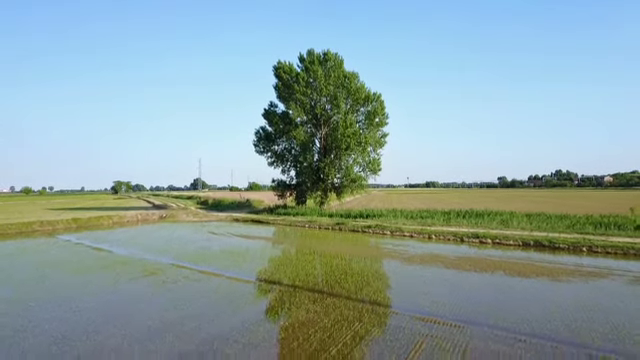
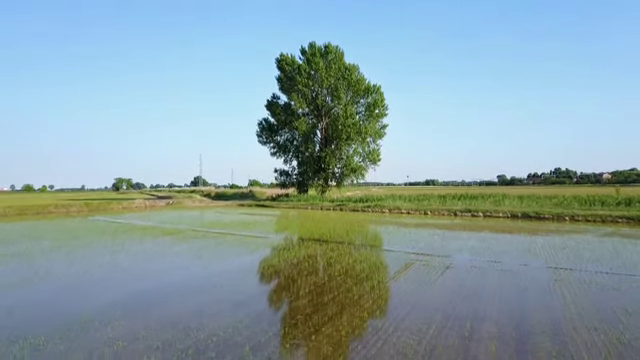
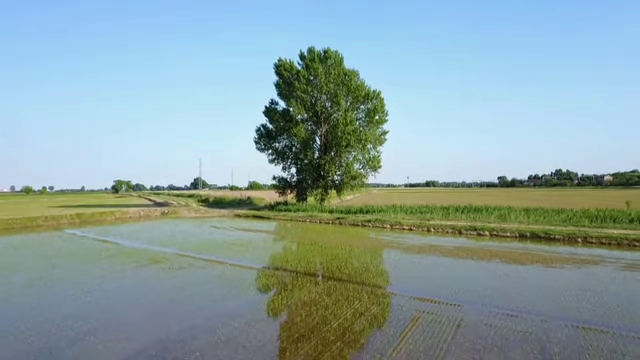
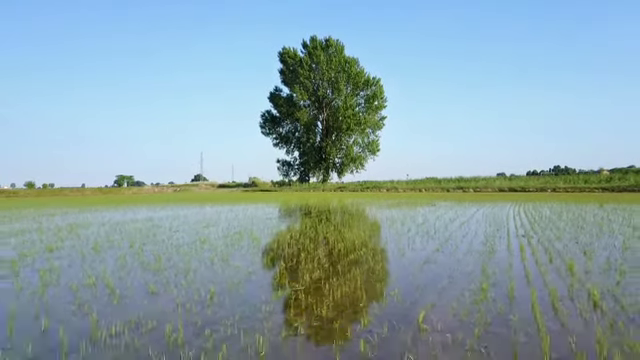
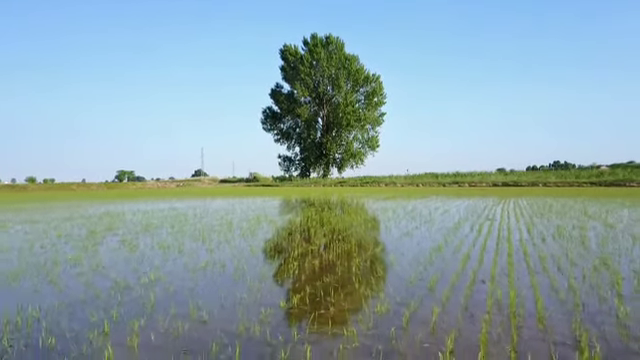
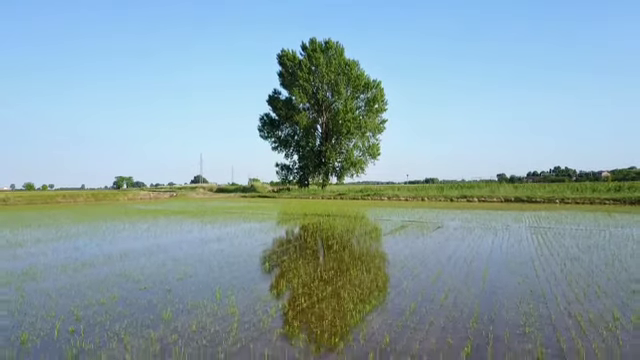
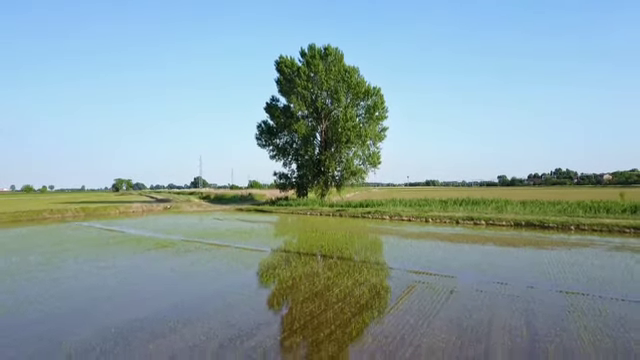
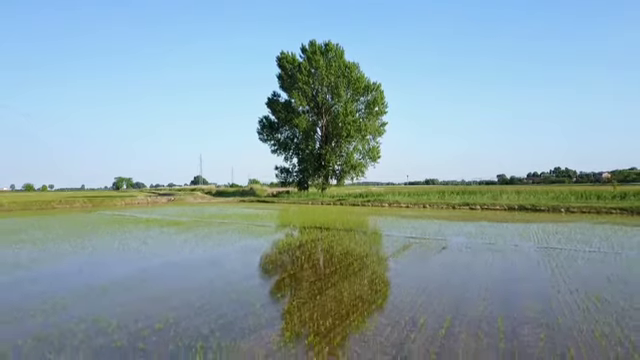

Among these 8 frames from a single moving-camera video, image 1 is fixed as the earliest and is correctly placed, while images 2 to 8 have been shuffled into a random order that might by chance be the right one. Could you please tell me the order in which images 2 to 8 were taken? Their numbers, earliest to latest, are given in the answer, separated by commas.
3, 7, 2, 8, 6, 4, 5
